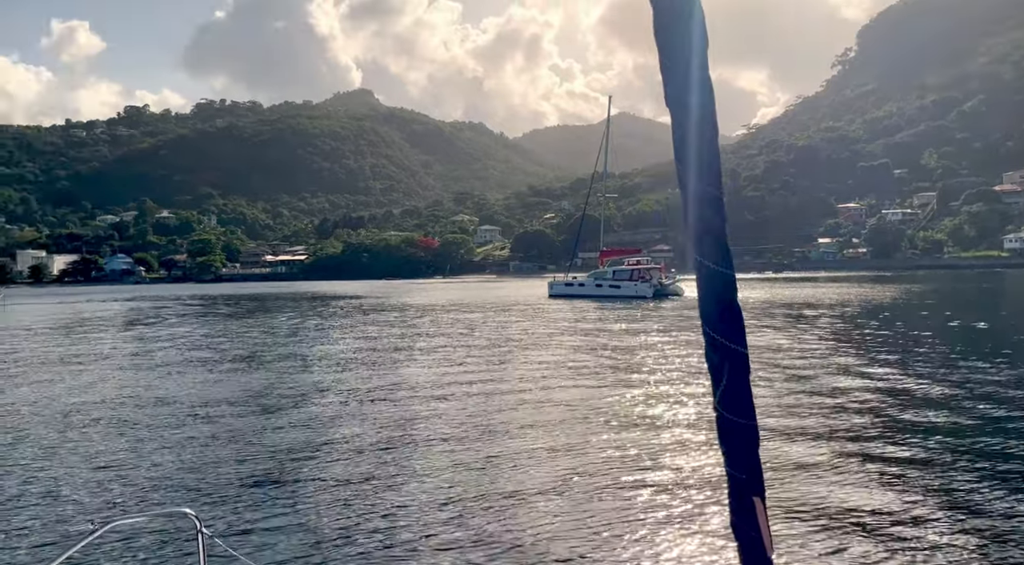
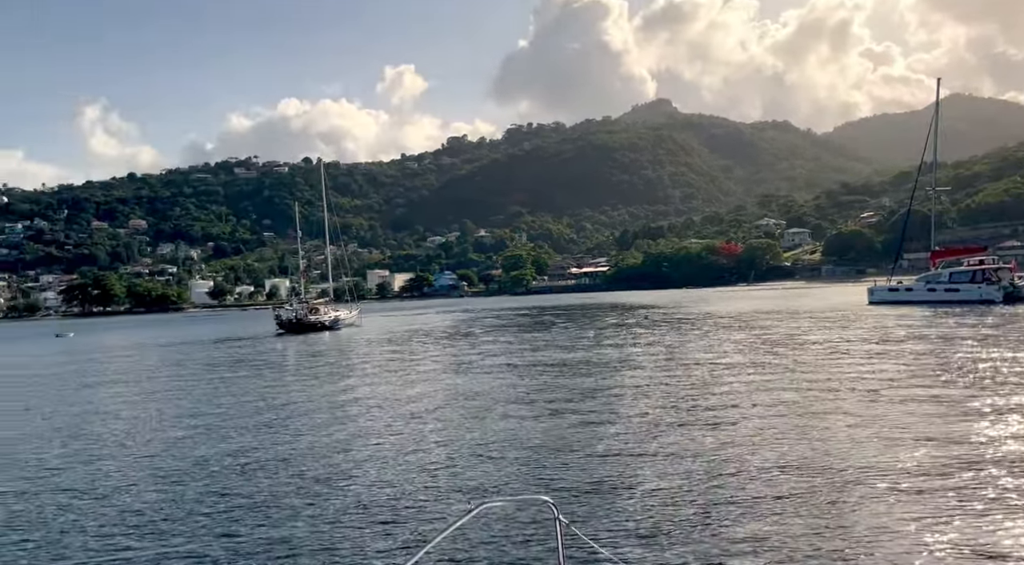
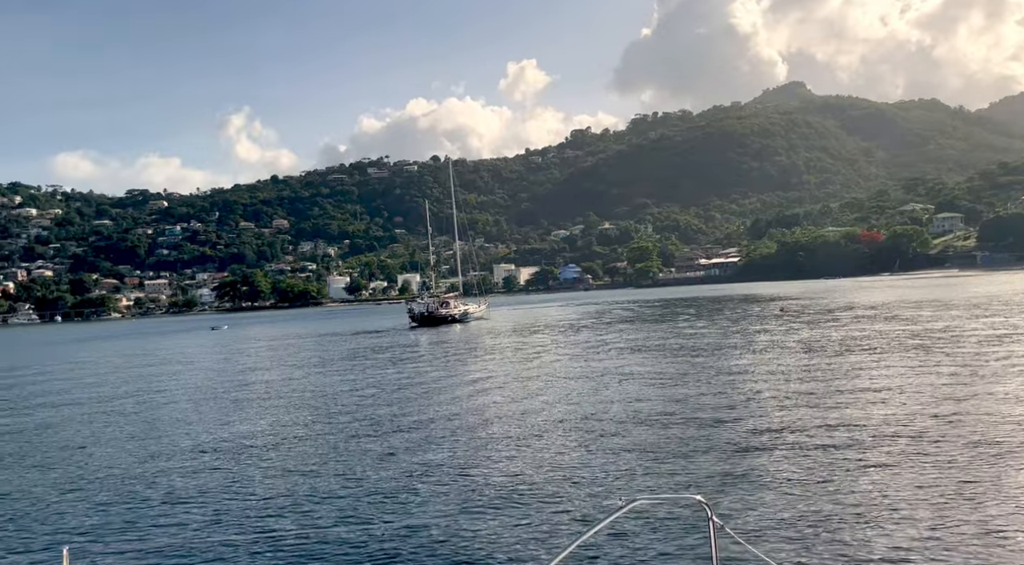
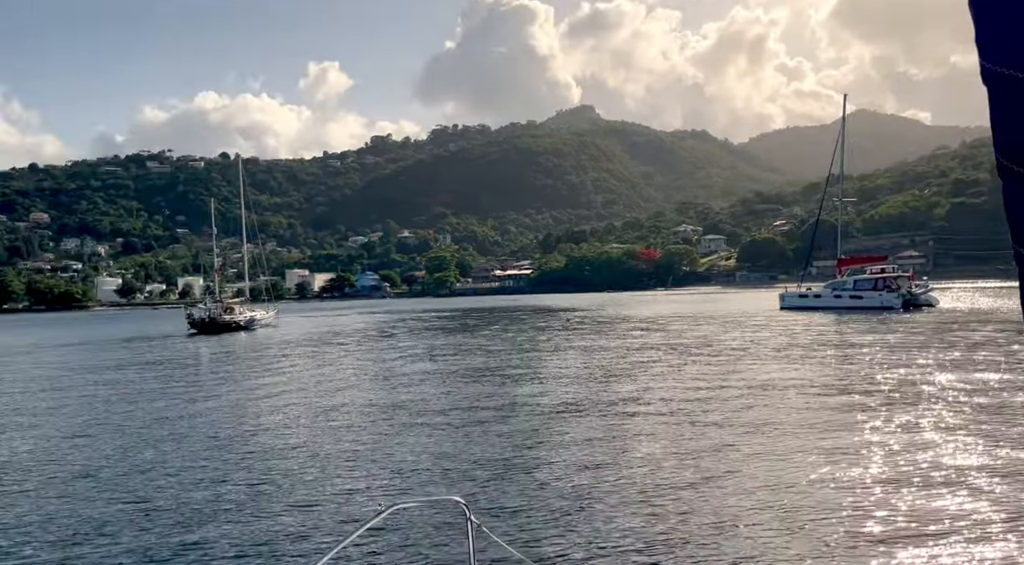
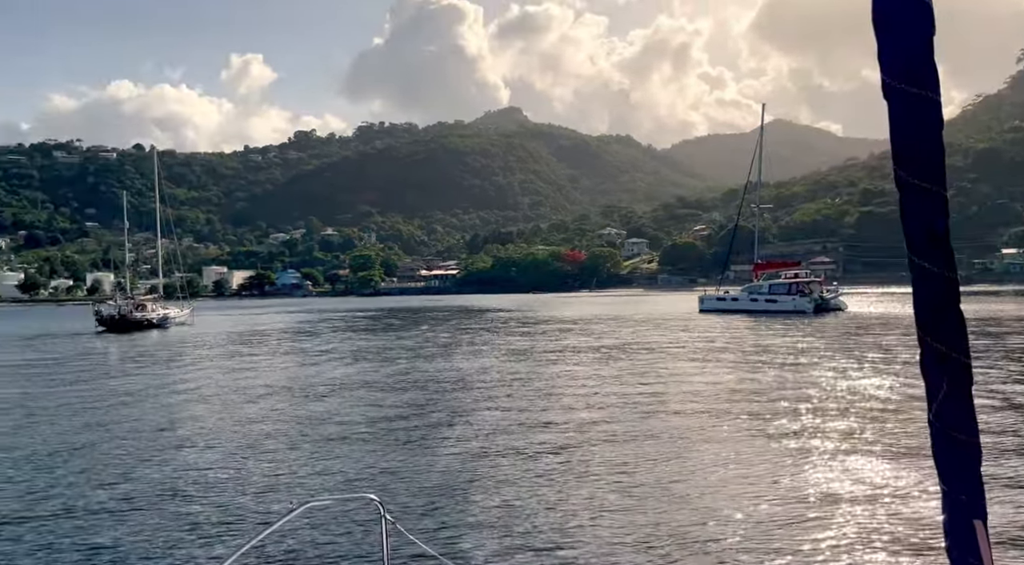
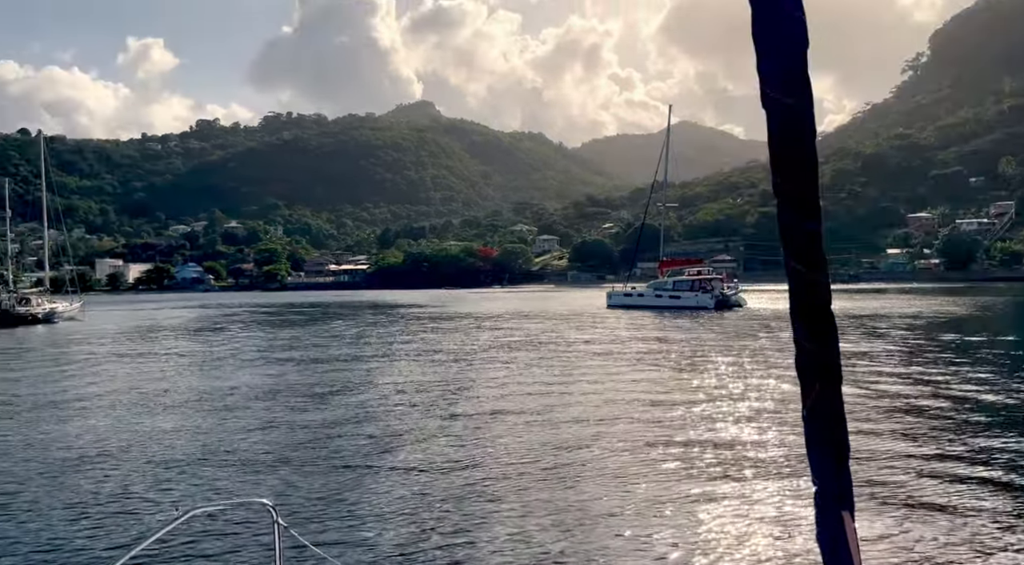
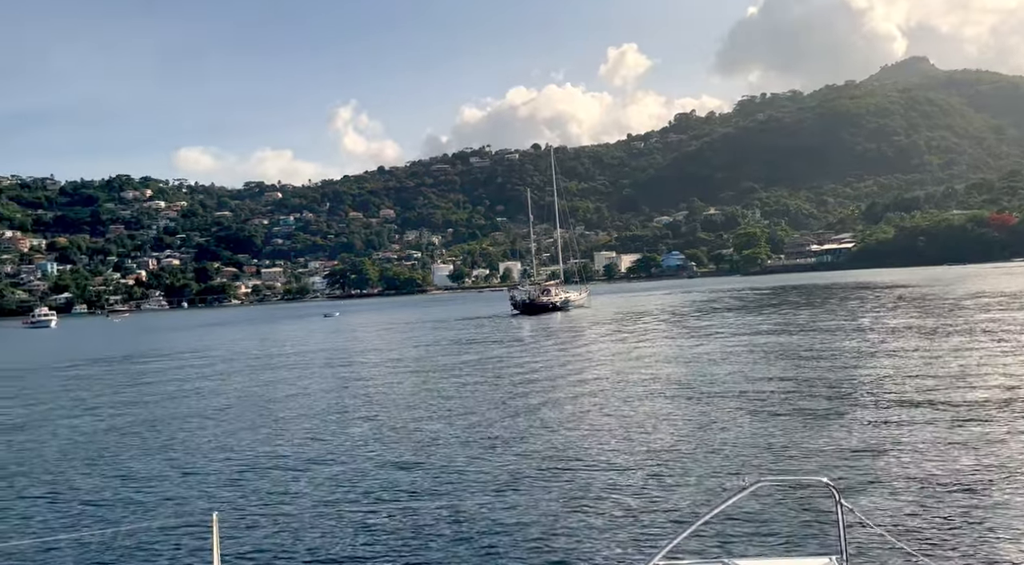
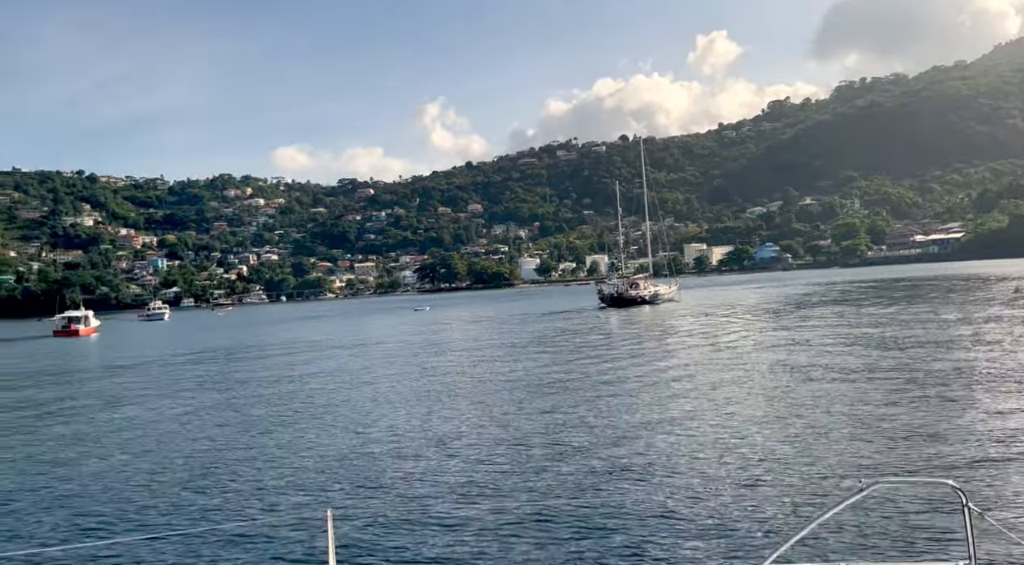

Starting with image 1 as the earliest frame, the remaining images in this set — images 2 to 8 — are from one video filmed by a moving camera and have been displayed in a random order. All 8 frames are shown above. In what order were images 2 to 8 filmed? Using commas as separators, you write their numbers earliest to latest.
6, 5, 4, 2, 3, 7, 8
